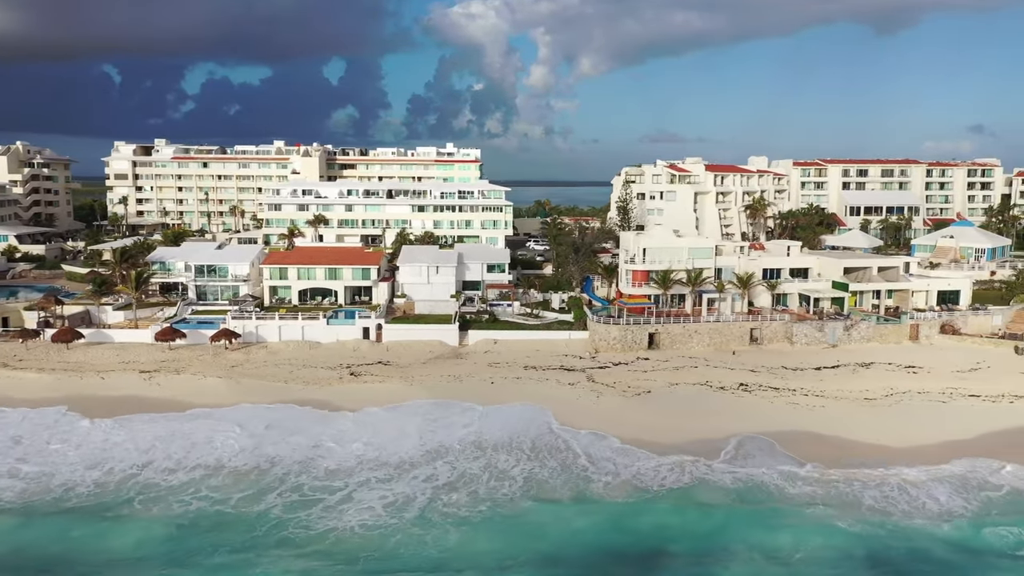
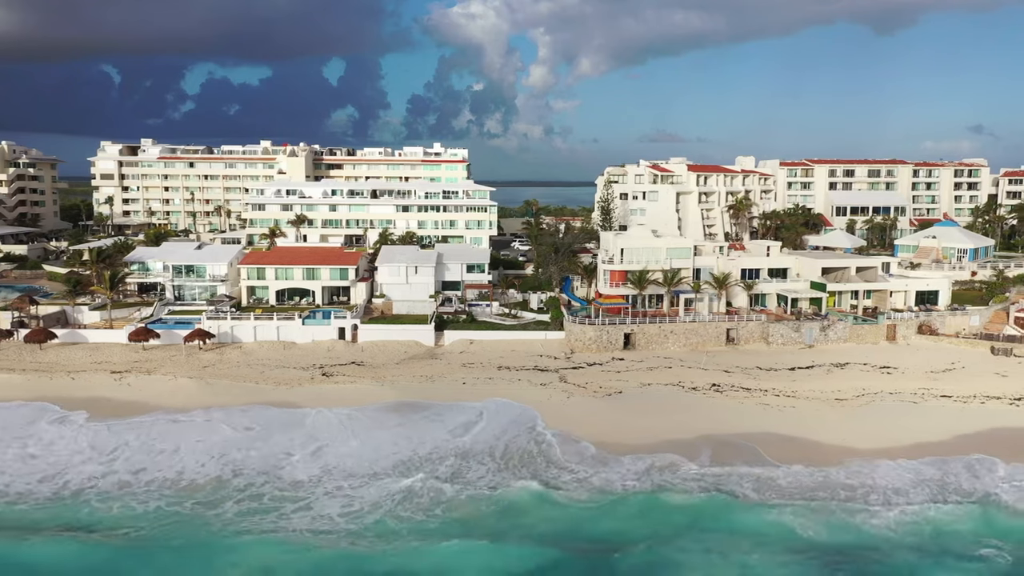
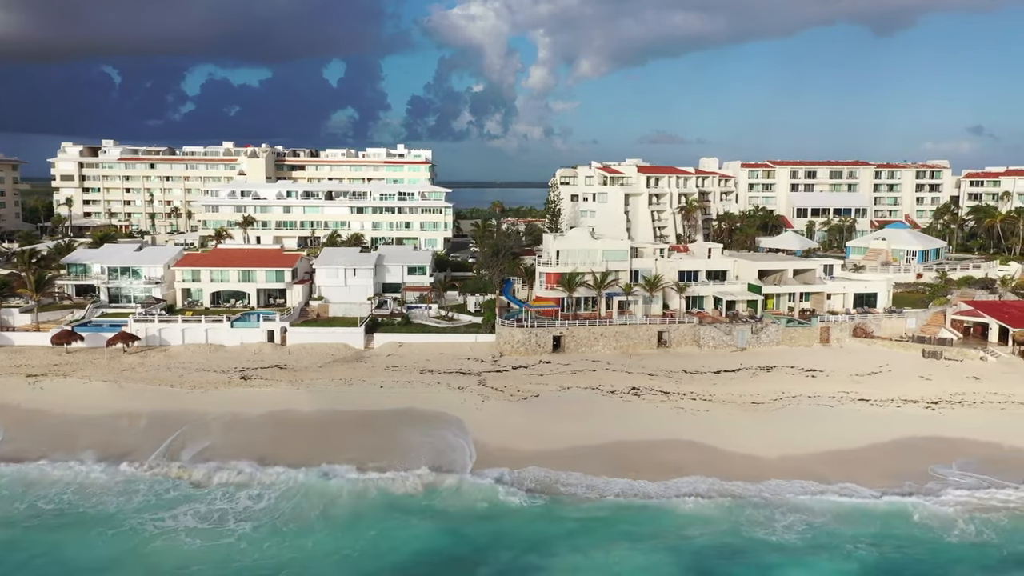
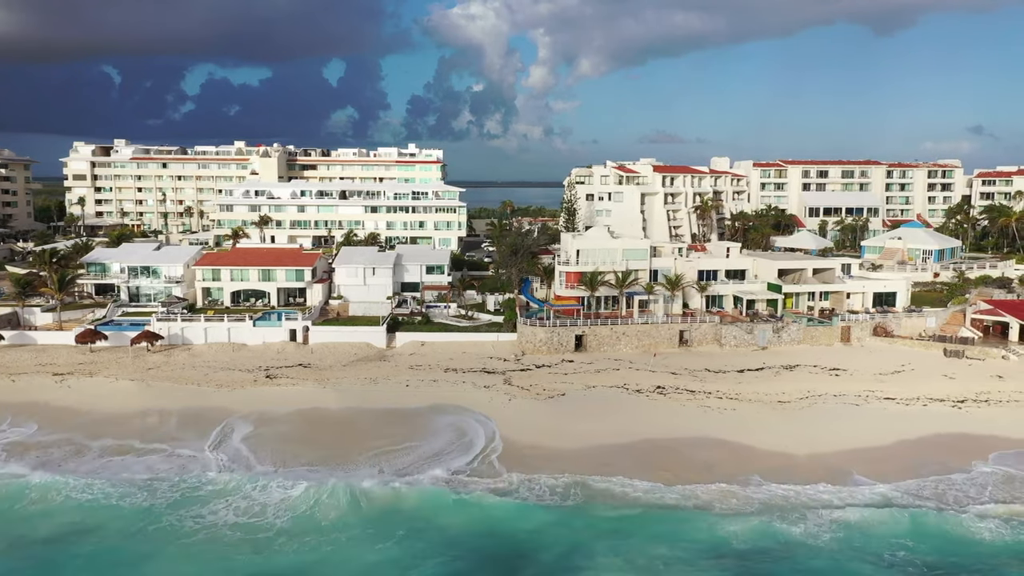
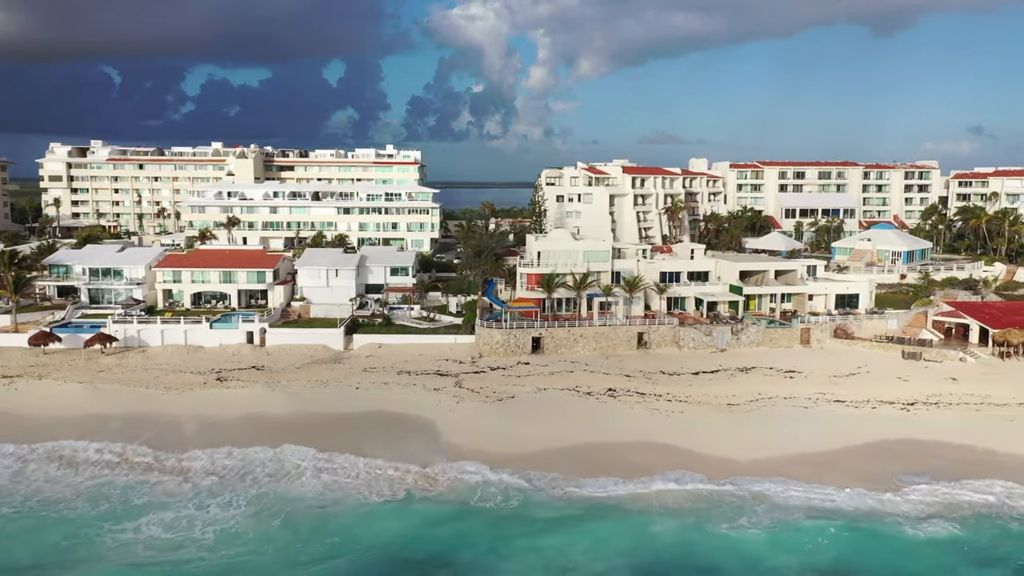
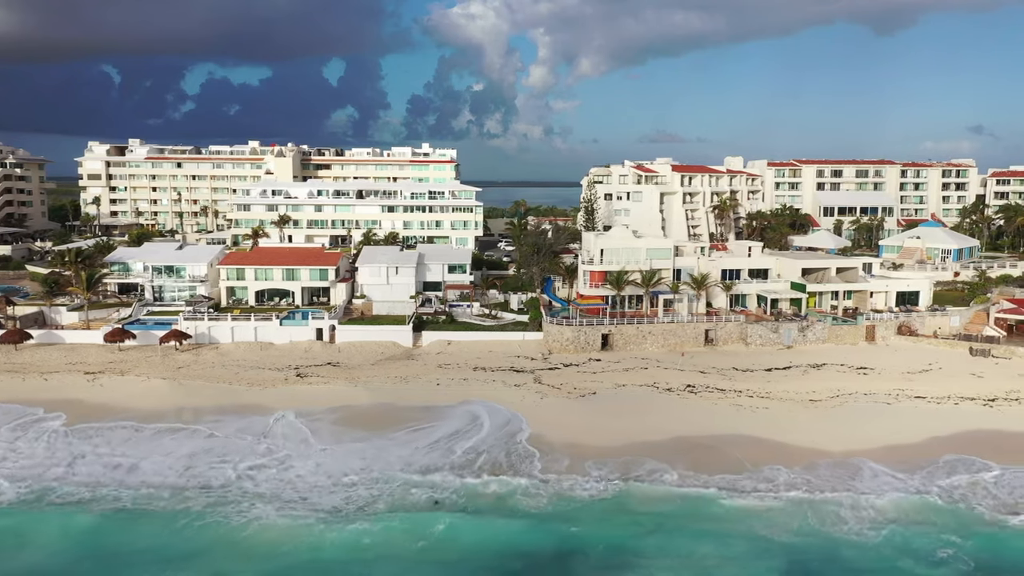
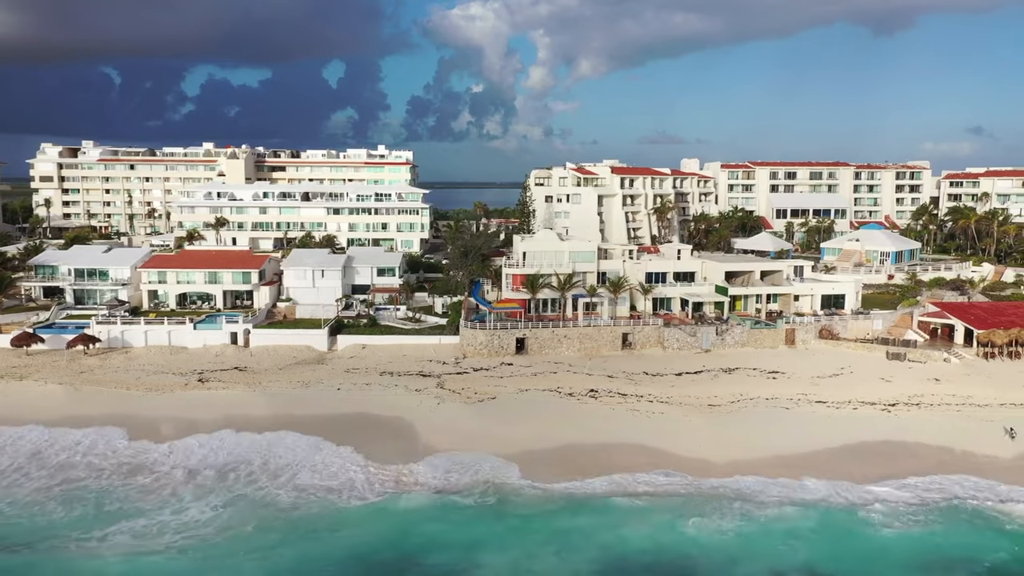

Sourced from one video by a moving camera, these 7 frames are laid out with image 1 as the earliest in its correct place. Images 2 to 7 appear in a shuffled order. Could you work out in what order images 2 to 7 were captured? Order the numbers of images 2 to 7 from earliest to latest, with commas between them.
2, 6, 4, 3, 5, 7
